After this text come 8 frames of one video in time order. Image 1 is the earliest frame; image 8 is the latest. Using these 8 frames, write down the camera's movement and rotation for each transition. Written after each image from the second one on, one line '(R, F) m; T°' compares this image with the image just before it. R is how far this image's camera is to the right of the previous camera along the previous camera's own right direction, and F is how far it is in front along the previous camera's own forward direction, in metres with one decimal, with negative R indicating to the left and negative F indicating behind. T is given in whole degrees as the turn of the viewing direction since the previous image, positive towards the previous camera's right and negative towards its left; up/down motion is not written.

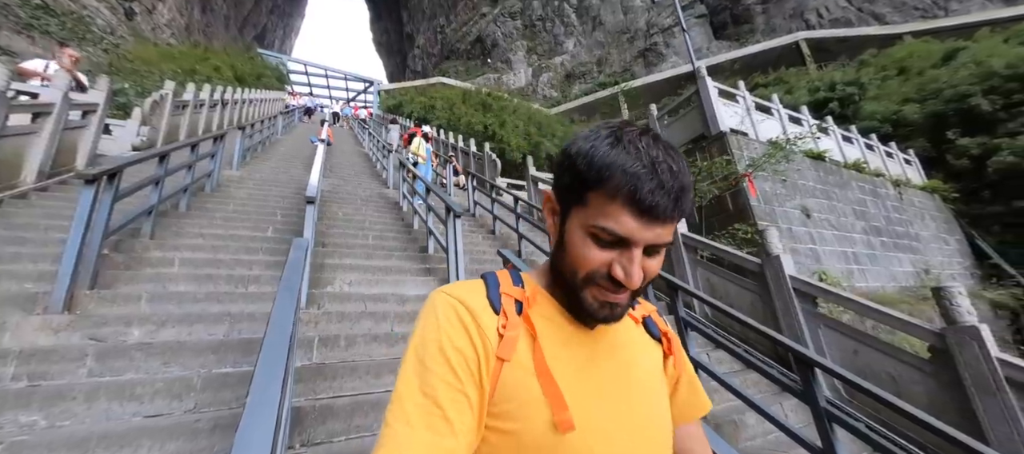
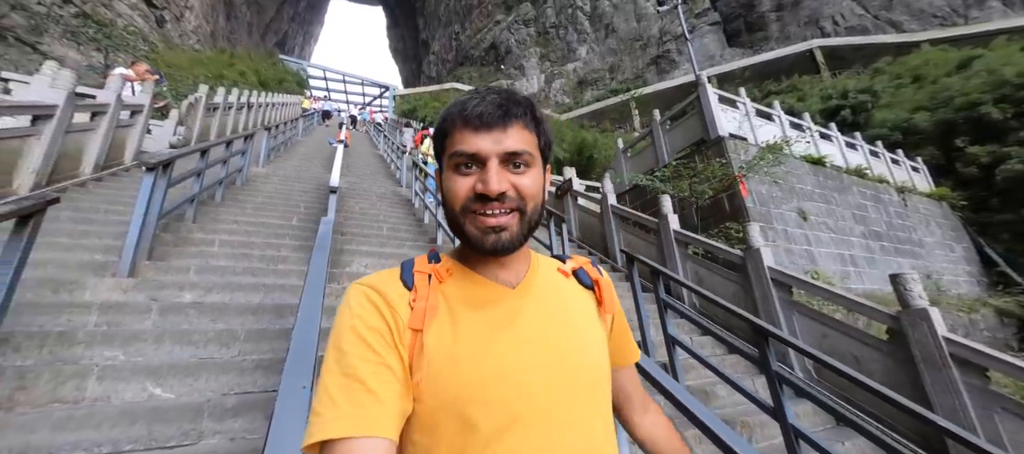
(+0.1, -0.4) m; -2°
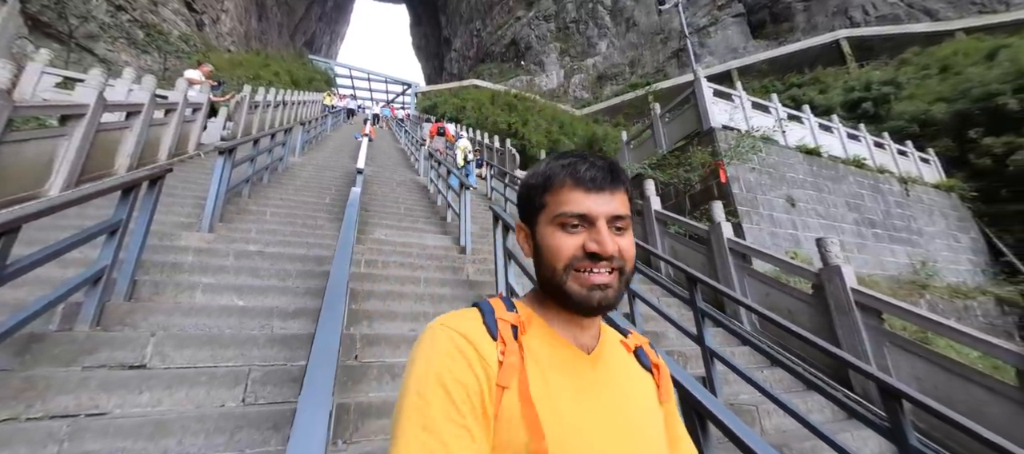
(+0.3, -0.7) m; -3°
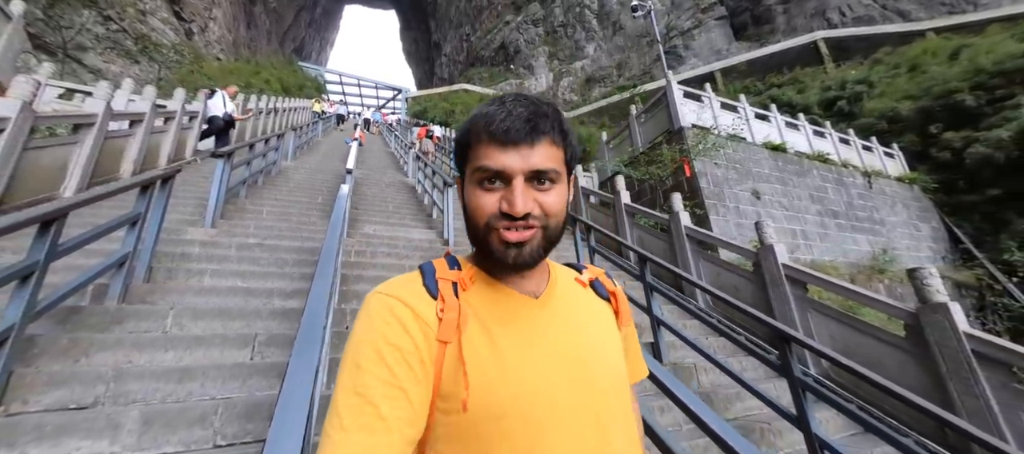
(+0.2, -0.4) m; +1°
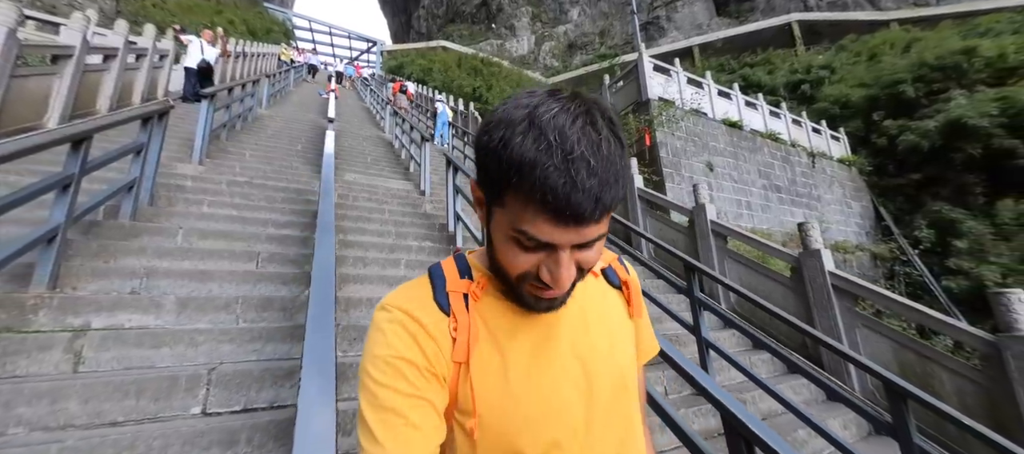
(+0.1, -0.5) m; +4°
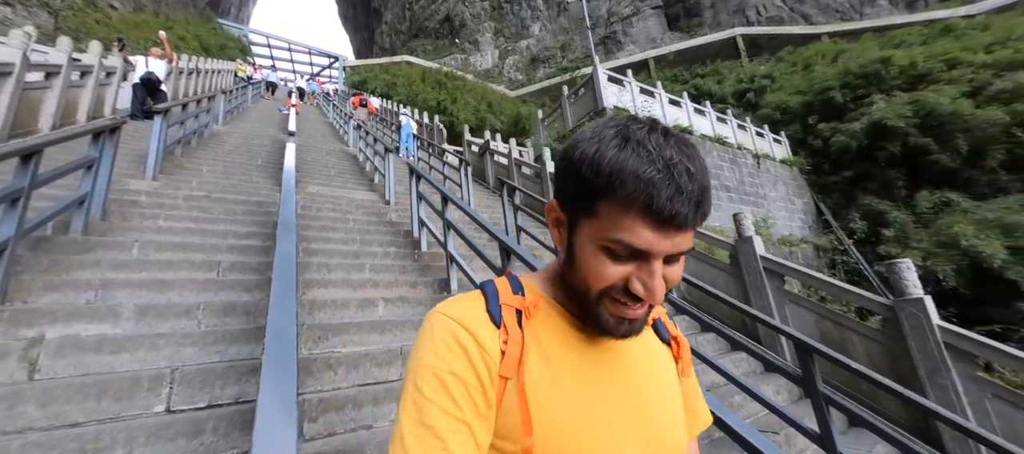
(+0.1, -0.2) m; +4°
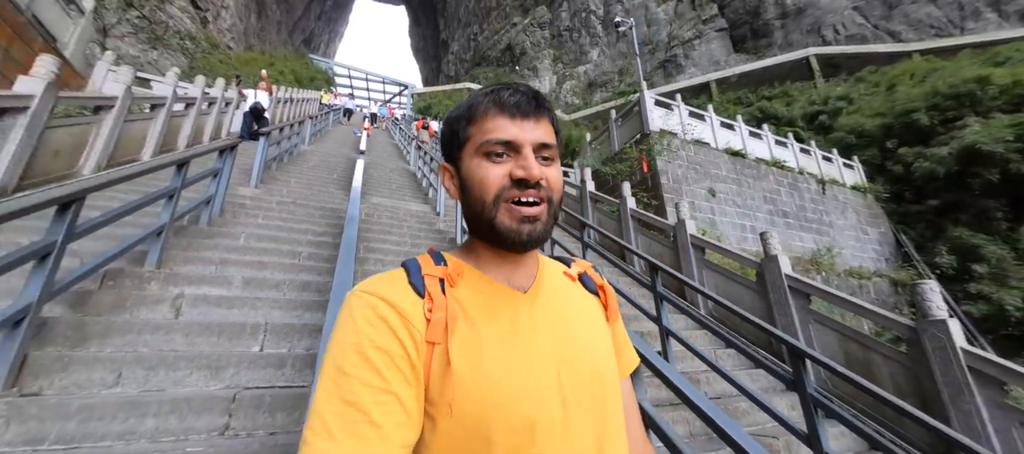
(+0.3, -0.4) m; -8°
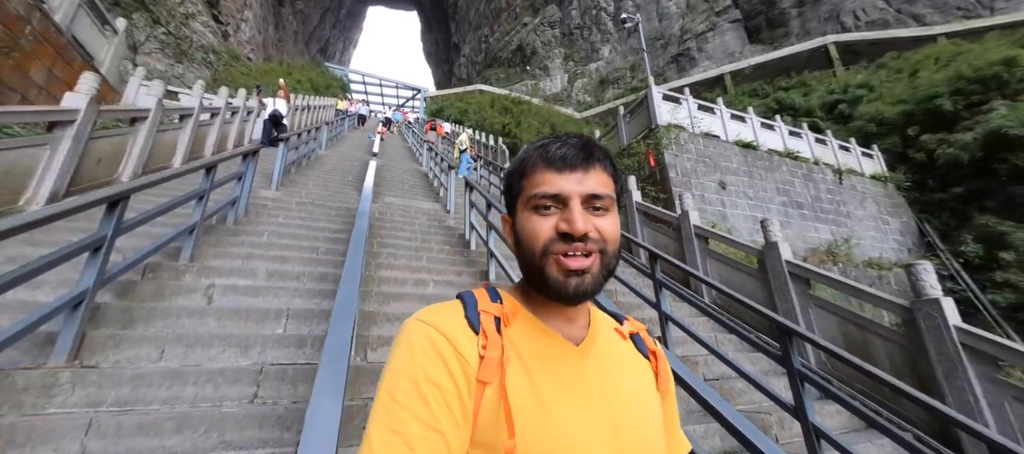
(+0.1, -0.2) m; -2°
